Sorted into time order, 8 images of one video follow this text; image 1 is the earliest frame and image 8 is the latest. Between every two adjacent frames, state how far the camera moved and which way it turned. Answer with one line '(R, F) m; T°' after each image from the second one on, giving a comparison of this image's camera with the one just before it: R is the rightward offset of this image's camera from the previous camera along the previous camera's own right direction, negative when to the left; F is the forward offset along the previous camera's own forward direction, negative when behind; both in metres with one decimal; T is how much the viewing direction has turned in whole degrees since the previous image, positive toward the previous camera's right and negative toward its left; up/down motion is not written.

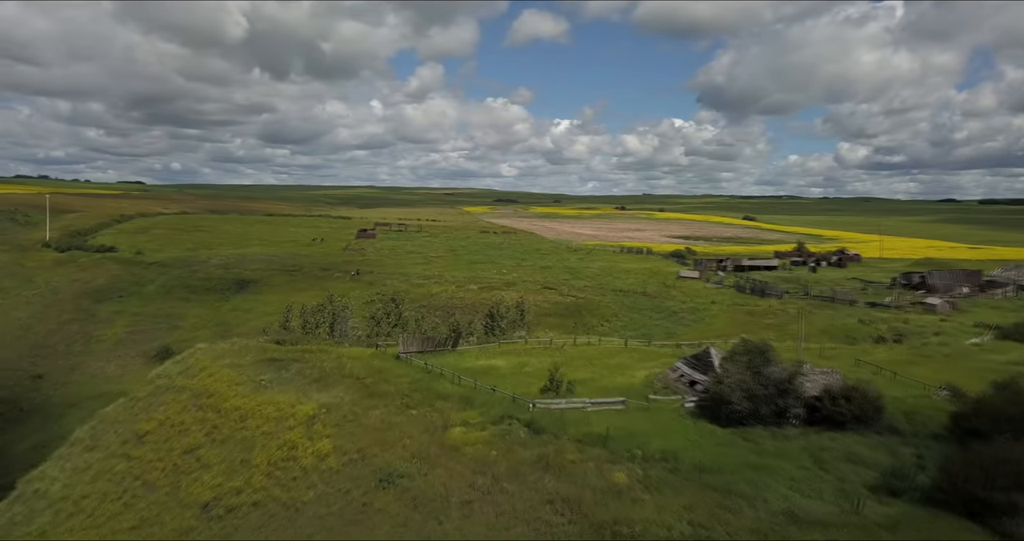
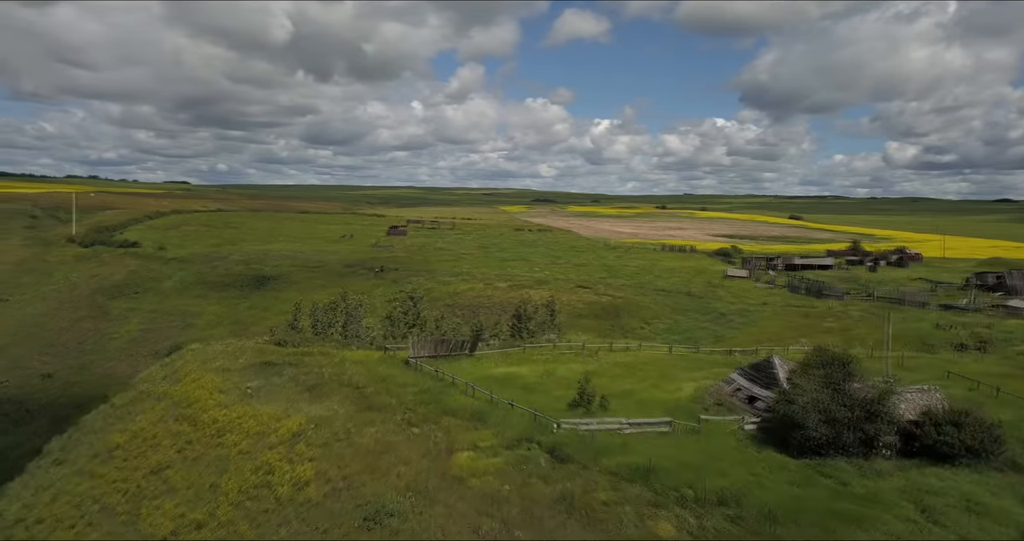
(+0.5, +5.0) m; -3°
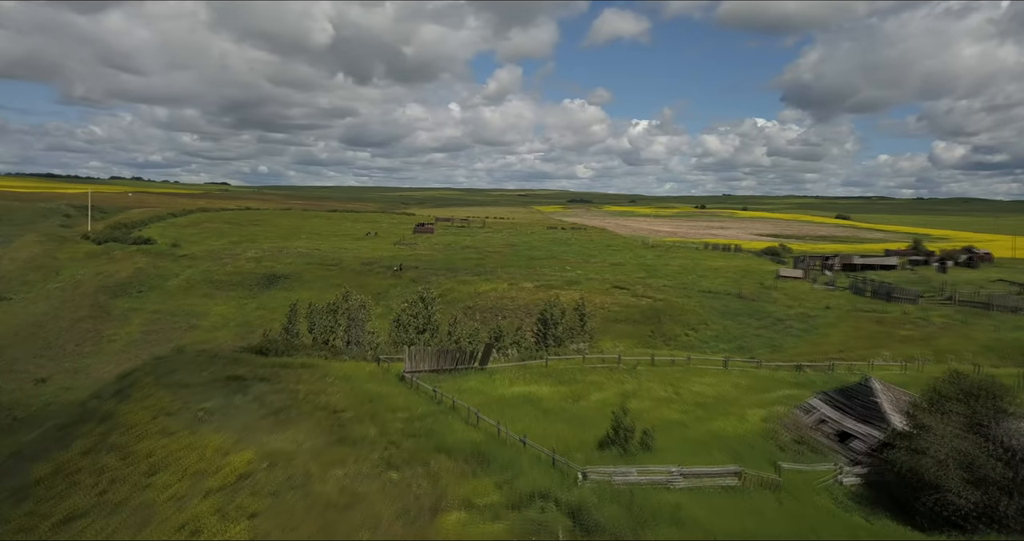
(+0.6, +6.2) m; -3°
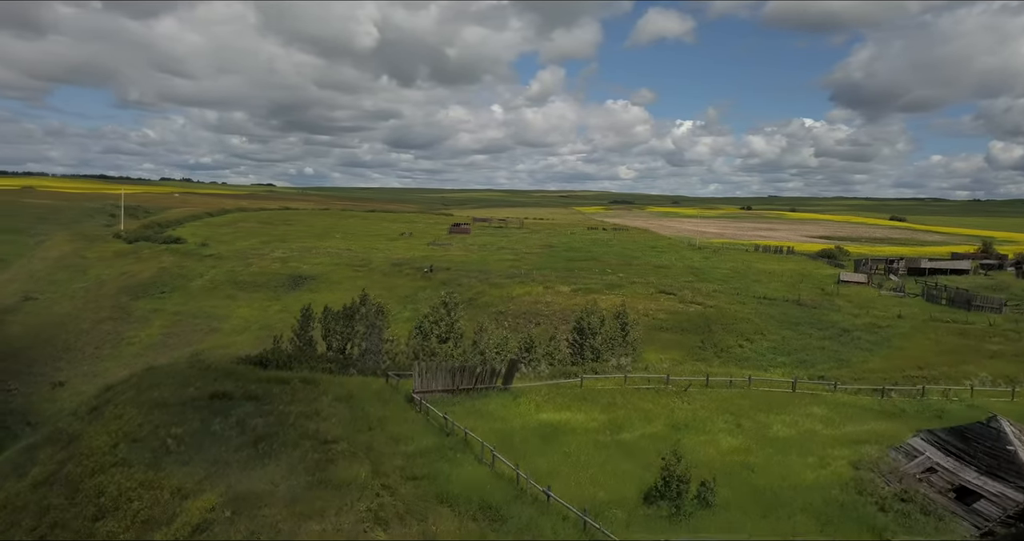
(+0.4, +4.1) m; -3°
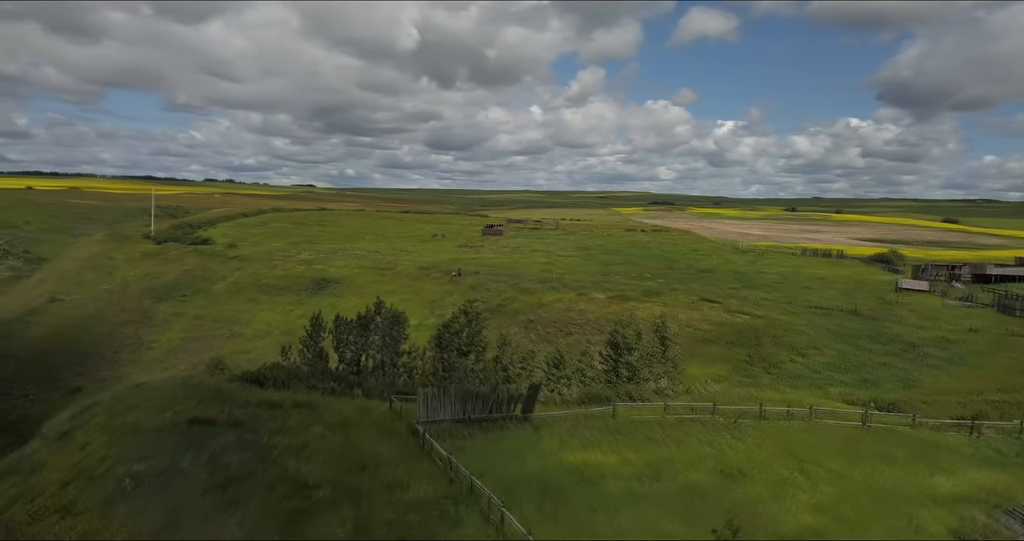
(+0.5, +3.3) m; -3°
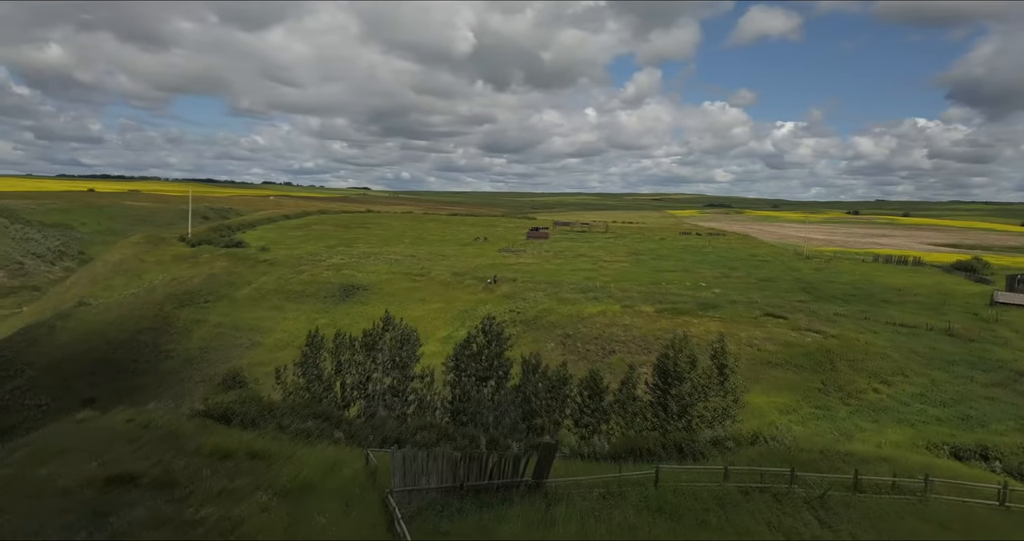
(+0.9, +5.1) m; -4°
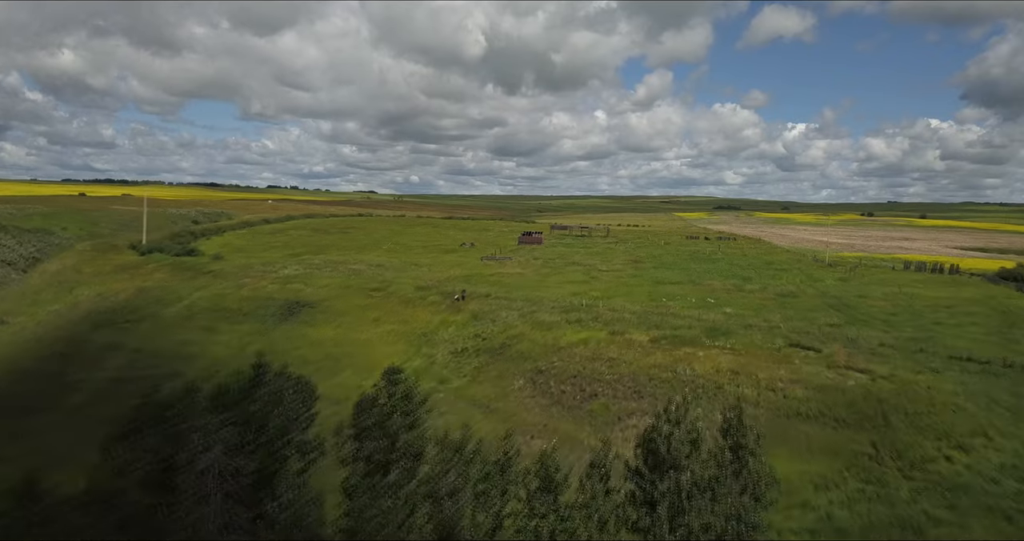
(+2.5, +9.1) m; -1°
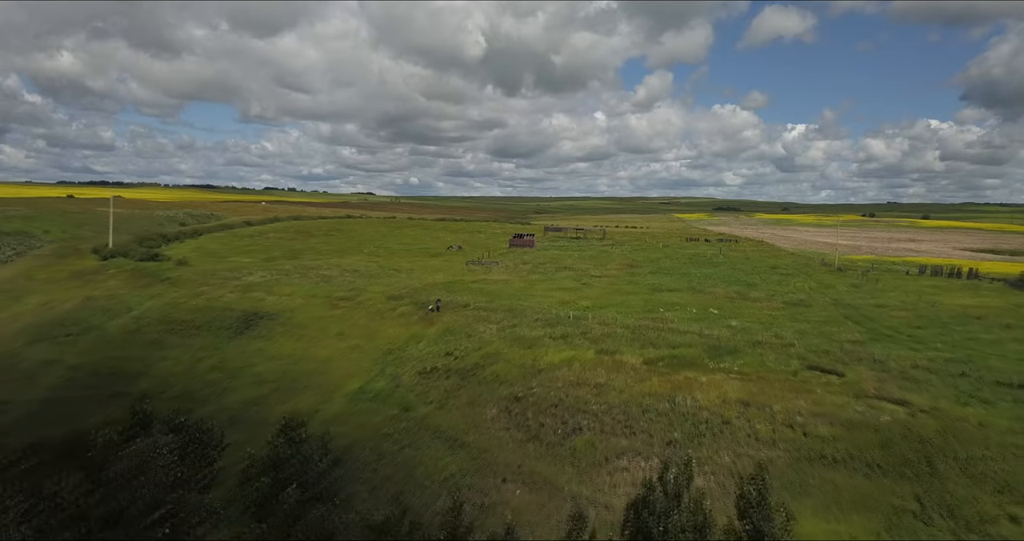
(+1.1, +4.9) m; 0°
